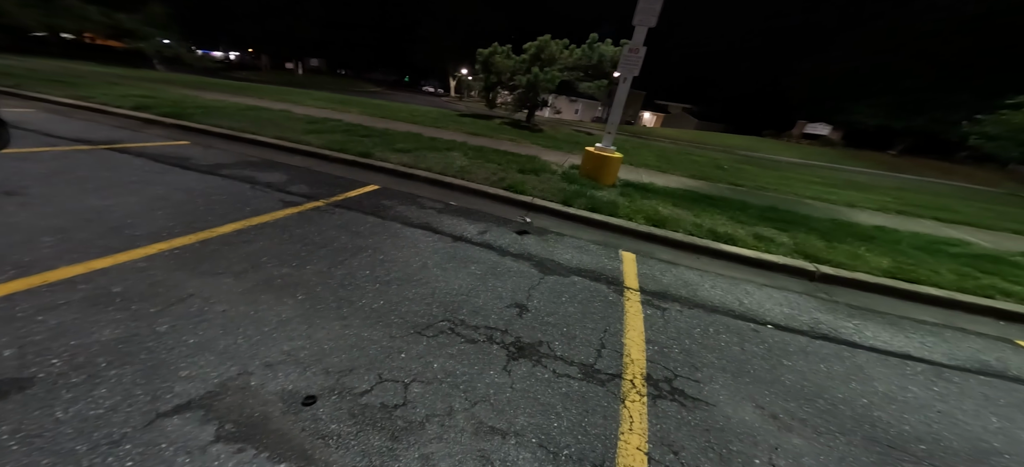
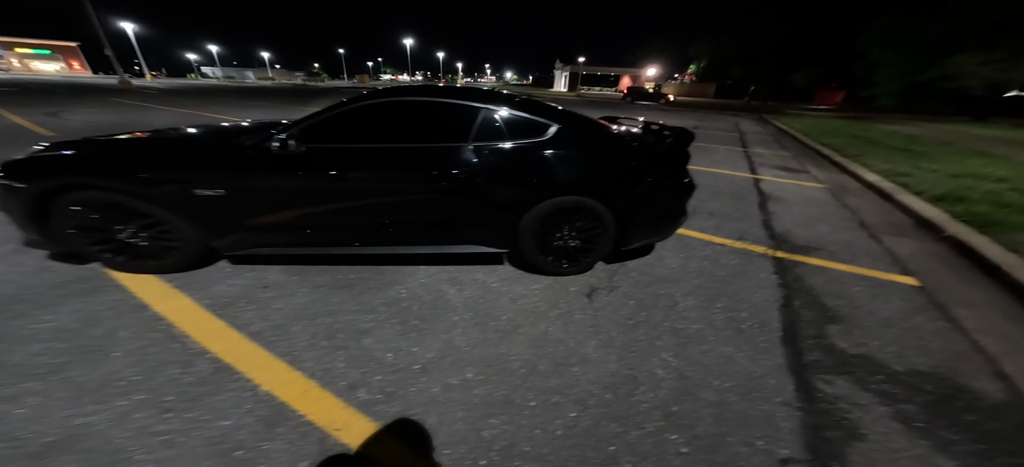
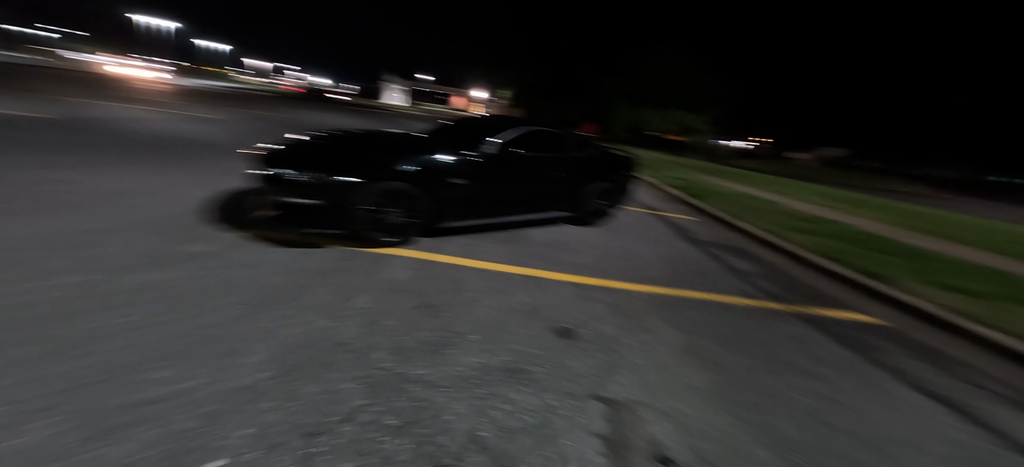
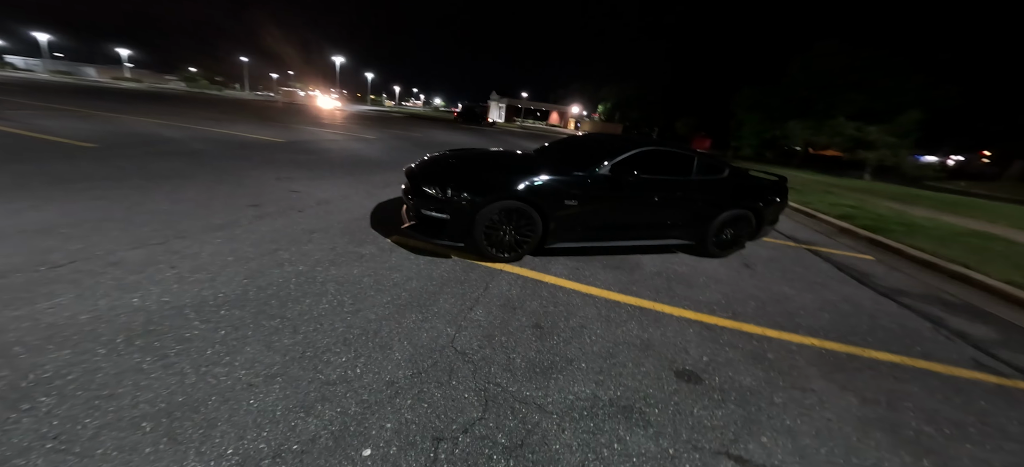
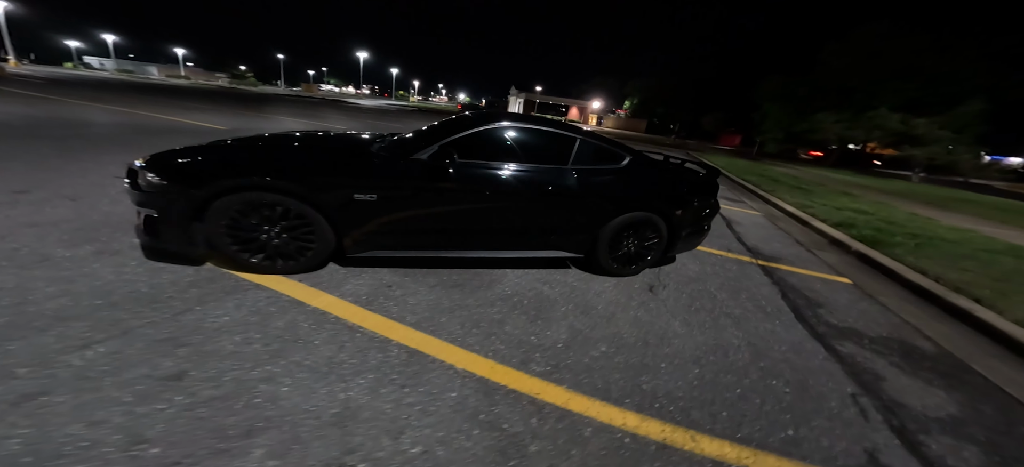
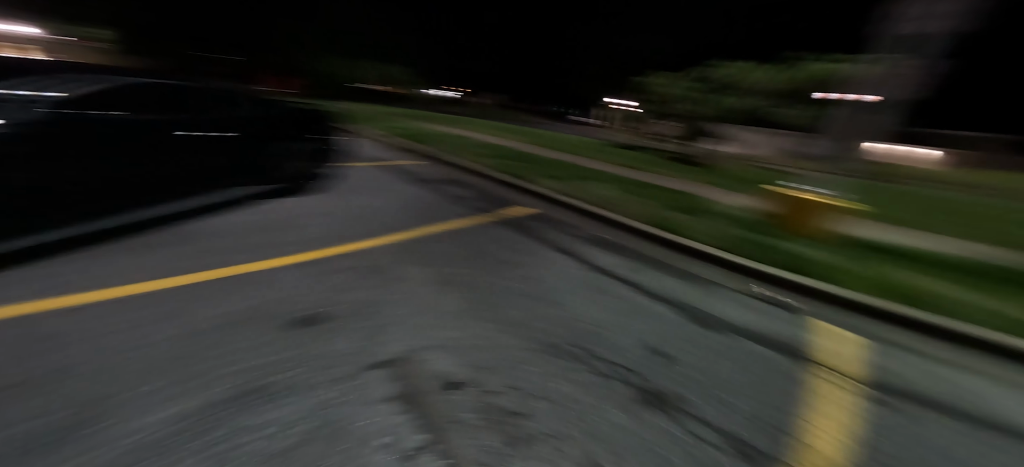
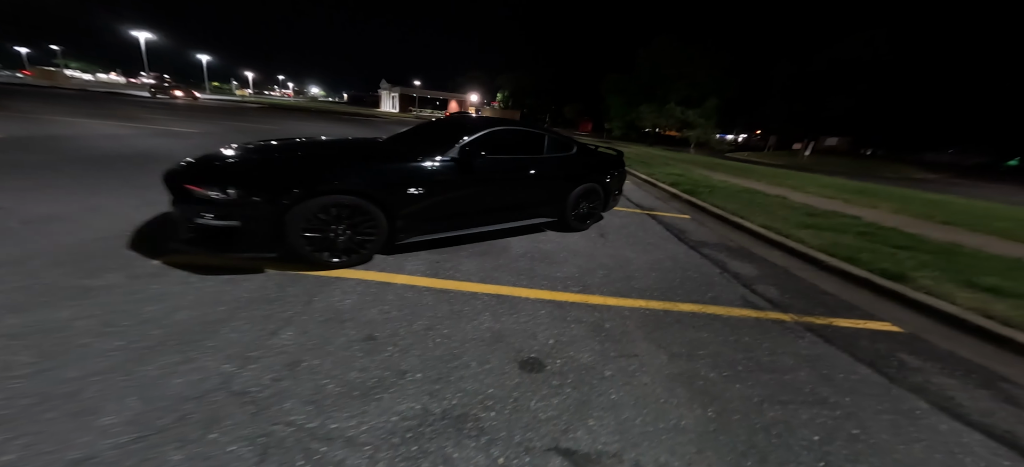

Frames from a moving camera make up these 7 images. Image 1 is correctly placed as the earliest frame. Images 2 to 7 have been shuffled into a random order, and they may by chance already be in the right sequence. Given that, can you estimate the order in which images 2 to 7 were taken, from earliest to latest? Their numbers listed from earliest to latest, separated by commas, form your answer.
6, 3, 4, 7, 5, 2
